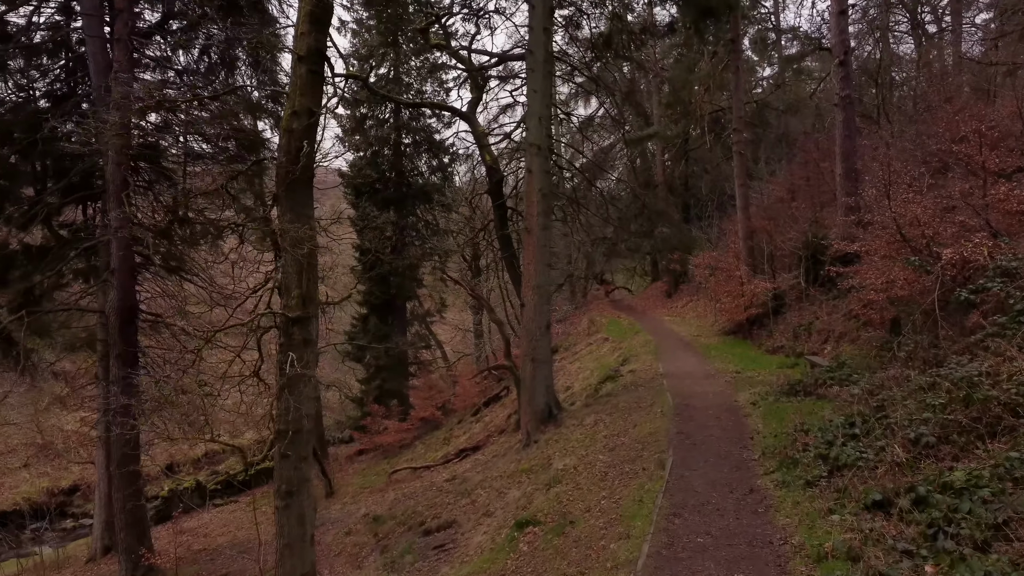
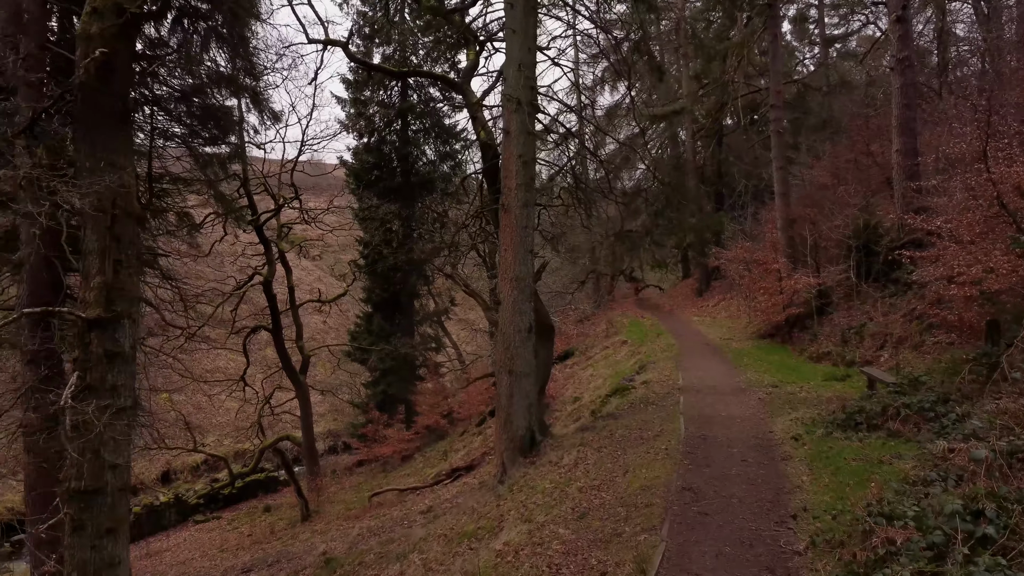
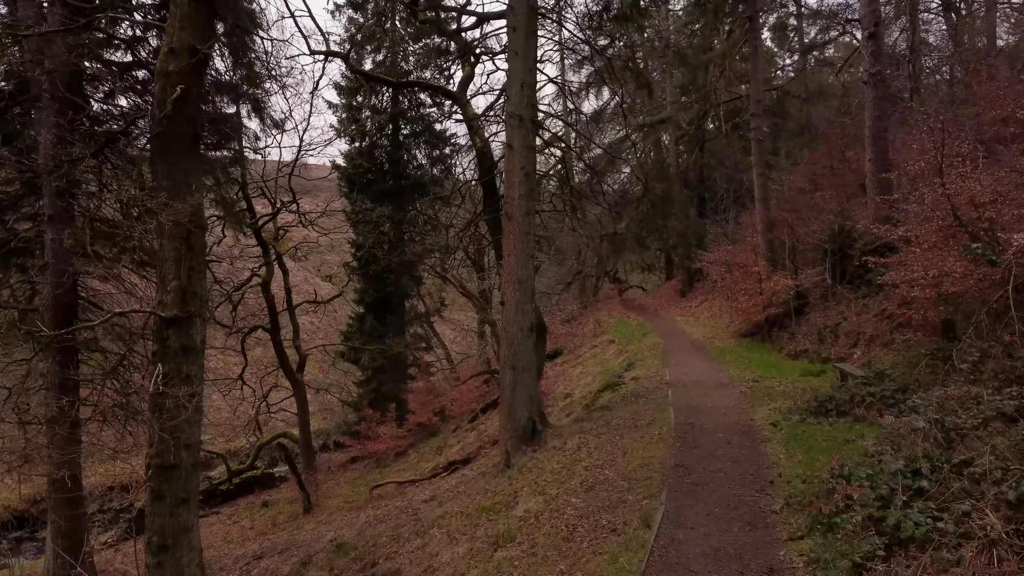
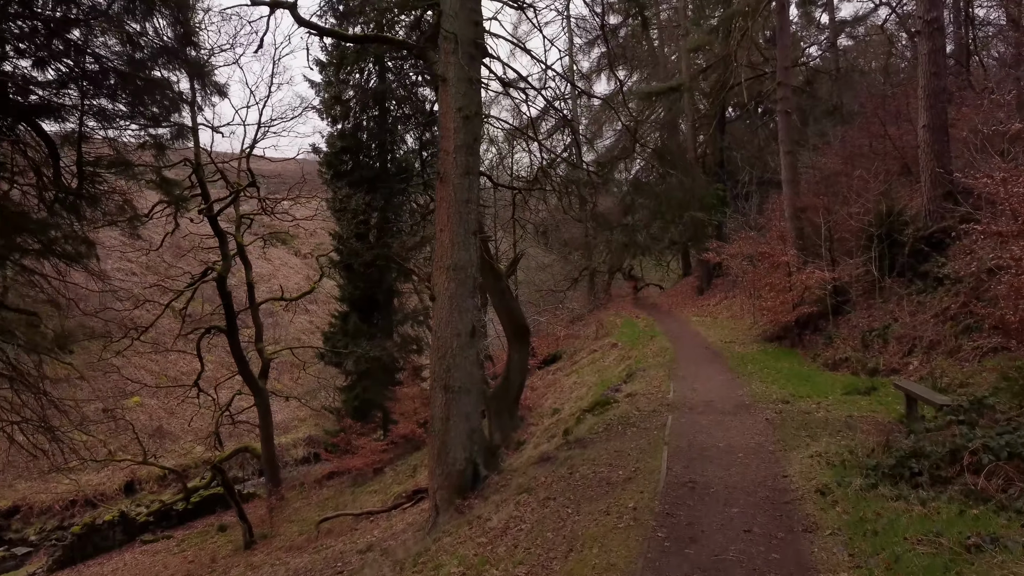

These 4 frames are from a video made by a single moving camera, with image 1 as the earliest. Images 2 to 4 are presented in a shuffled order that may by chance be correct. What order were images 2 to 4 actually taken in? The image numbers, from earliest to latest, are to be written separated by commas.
3, 2, 4
